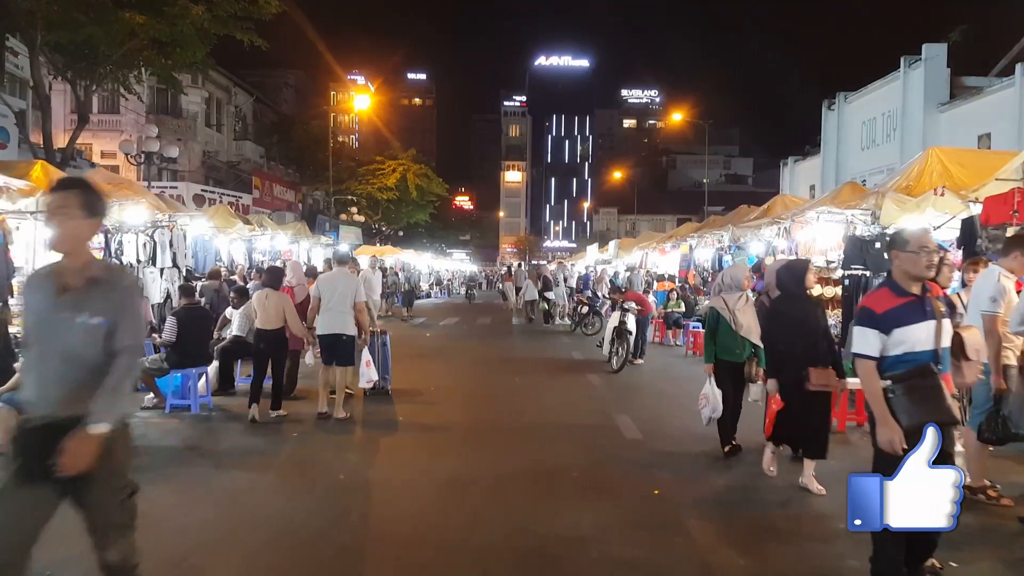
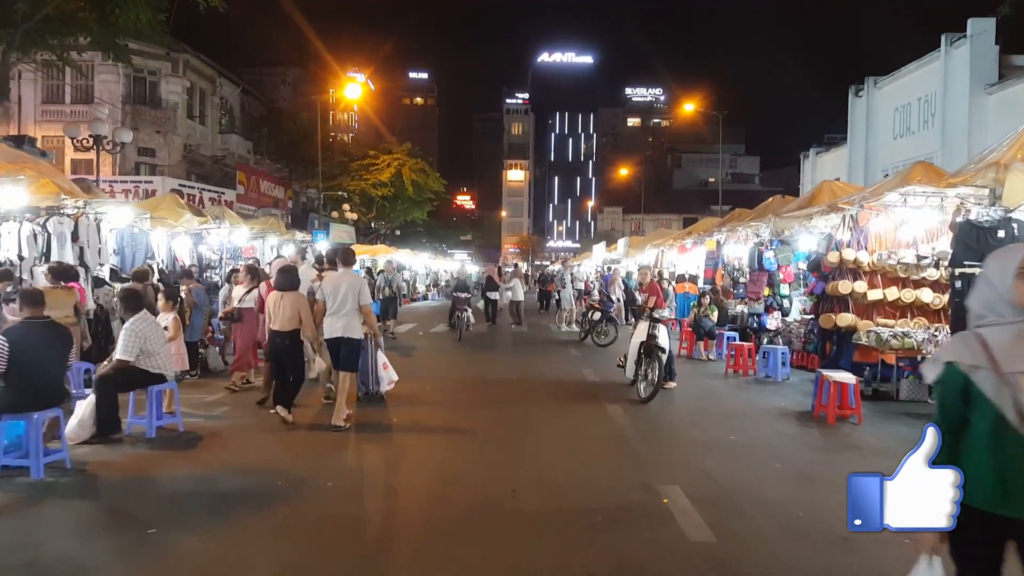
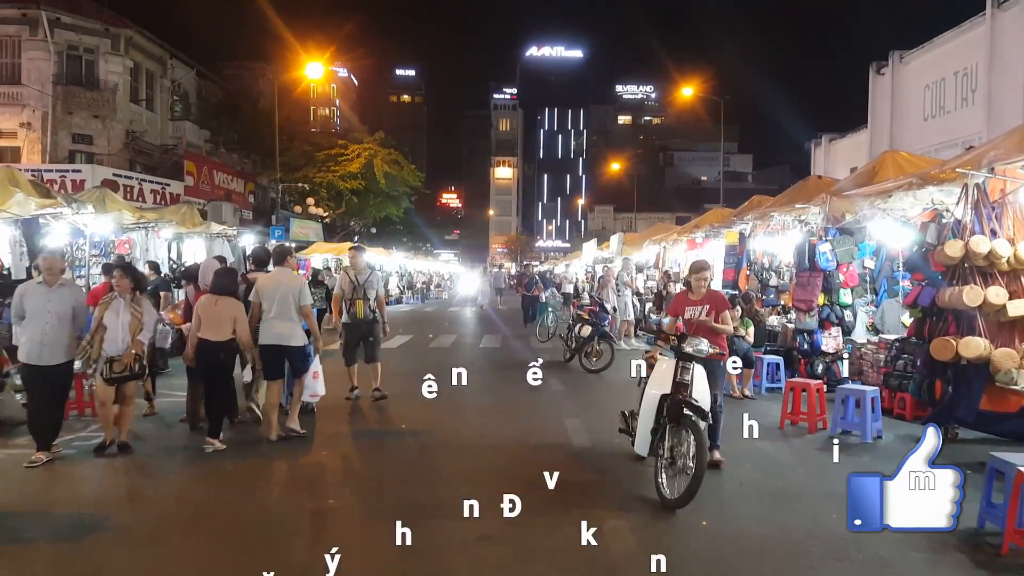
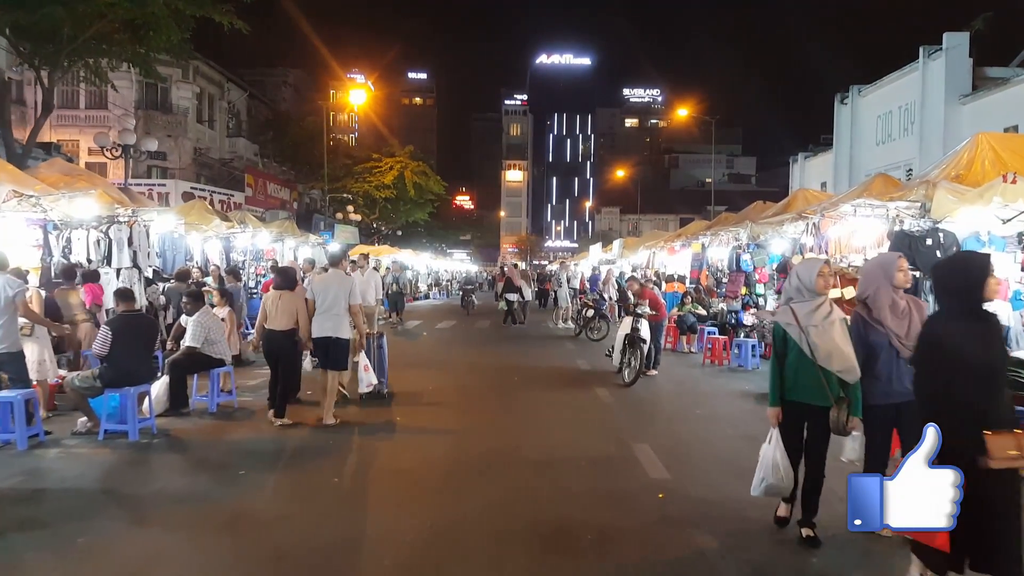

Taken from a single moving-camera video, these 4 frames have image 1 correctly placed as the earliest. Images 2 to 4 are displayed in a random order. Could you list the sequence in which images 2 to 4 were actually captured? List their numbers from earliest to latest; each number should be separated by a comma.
4, 2, 3
